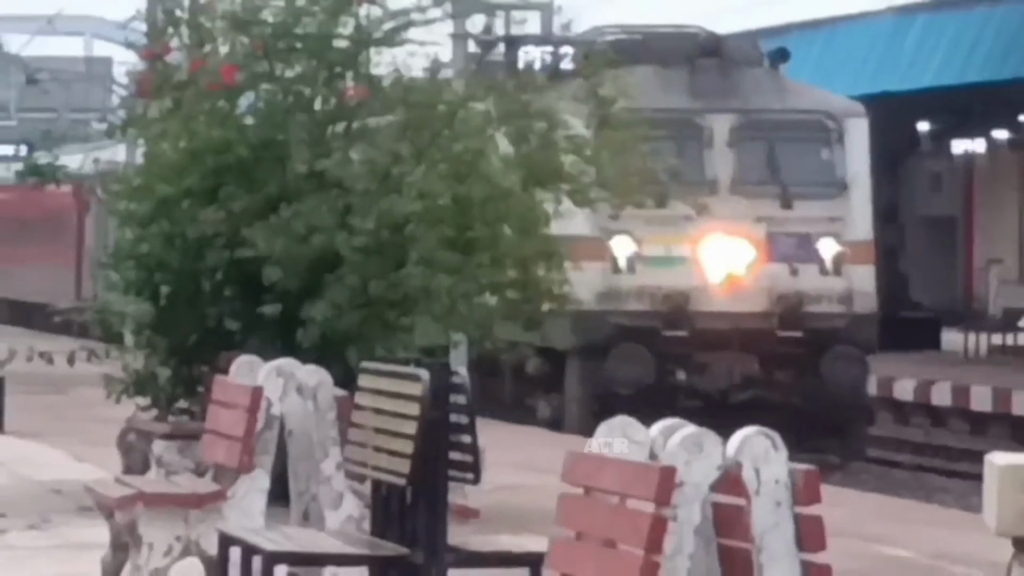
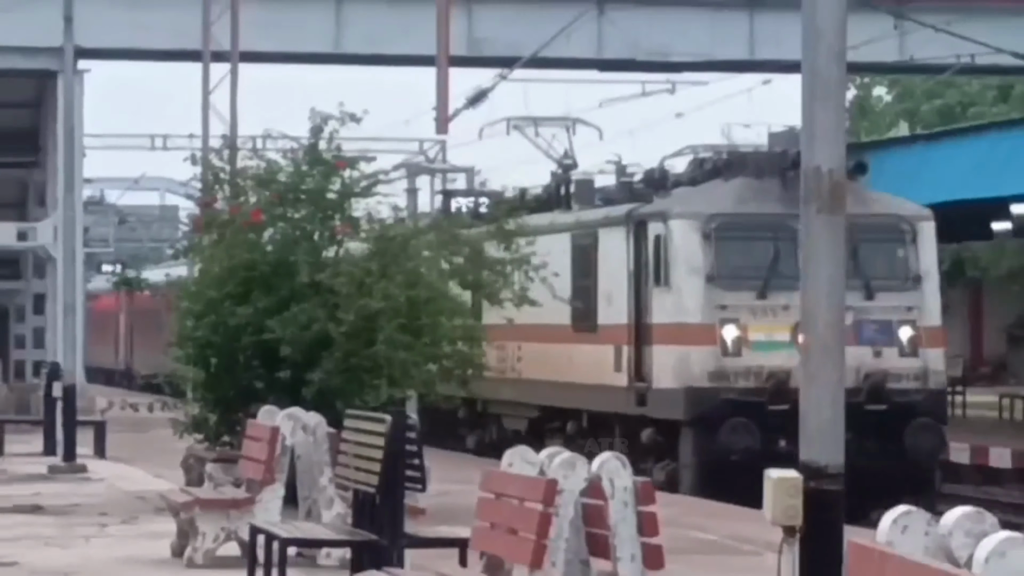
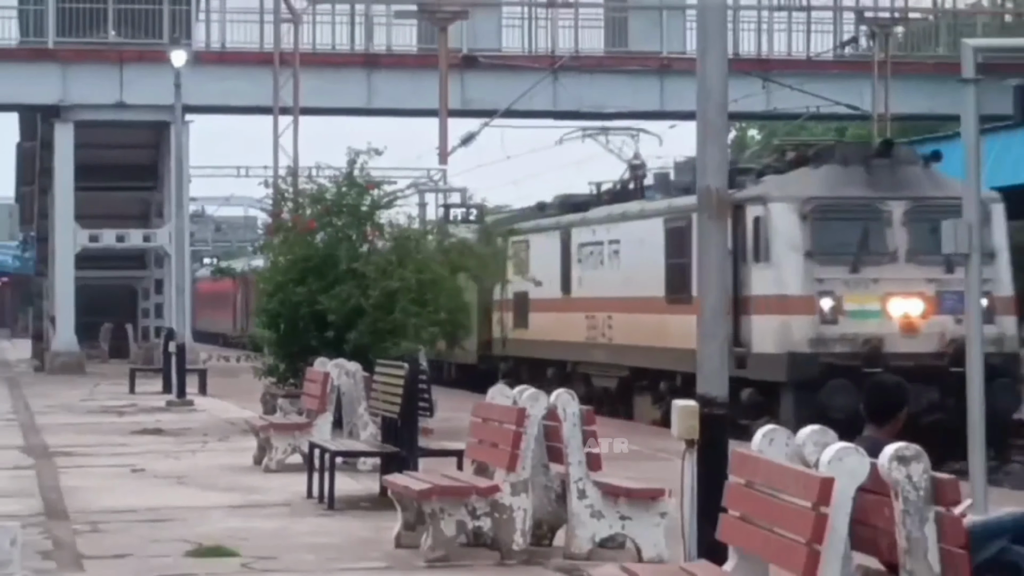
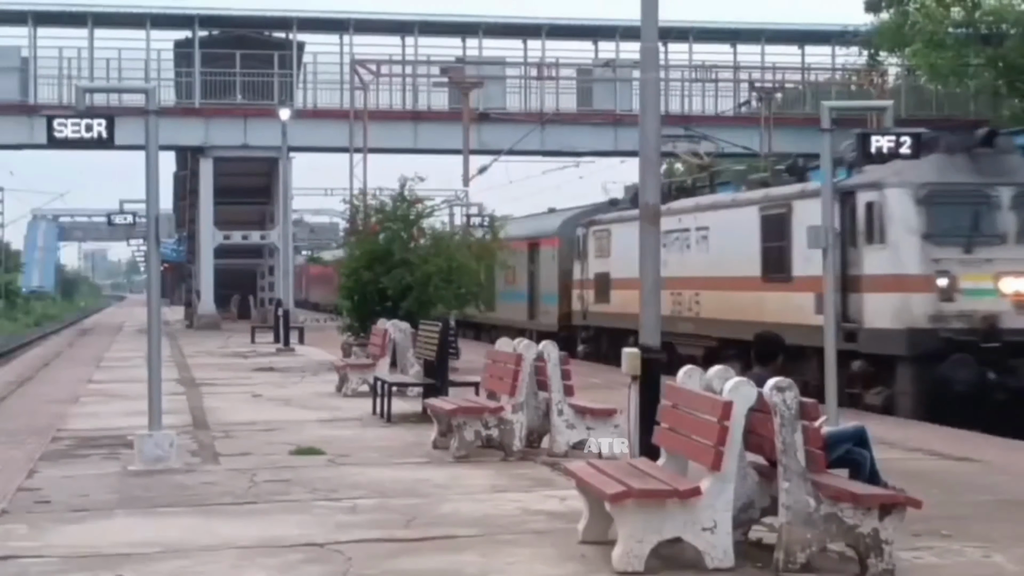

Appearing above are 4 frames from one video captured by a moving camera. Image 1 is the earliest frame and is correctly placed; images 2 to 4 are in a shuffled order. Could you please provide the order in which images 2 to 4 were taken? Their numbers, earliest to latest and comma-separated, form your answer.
2, 3, 4
